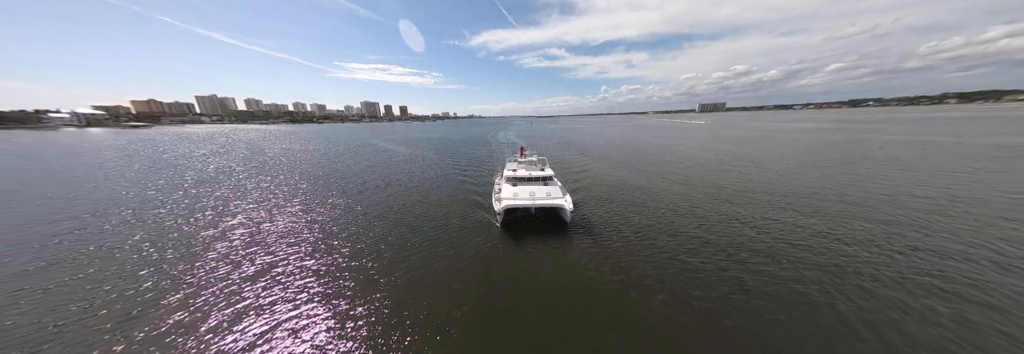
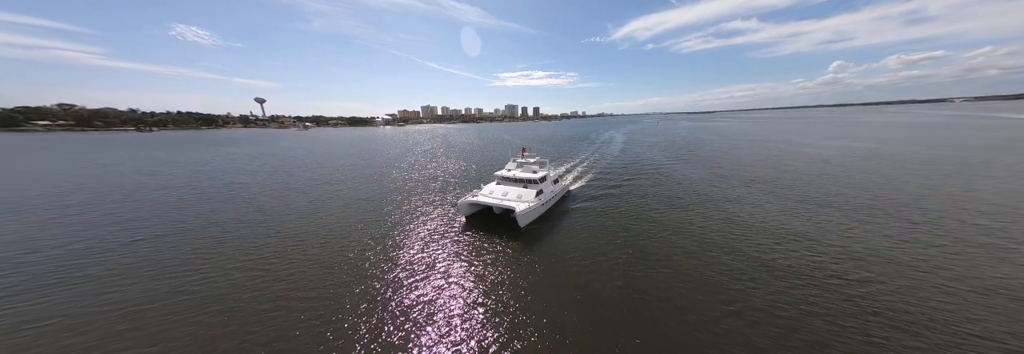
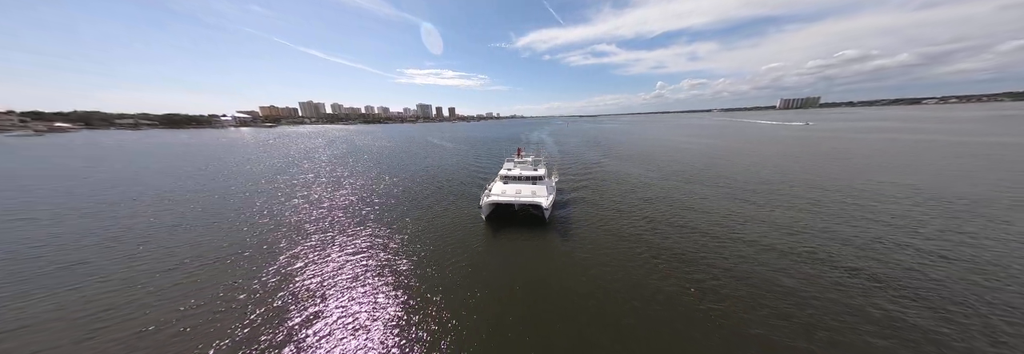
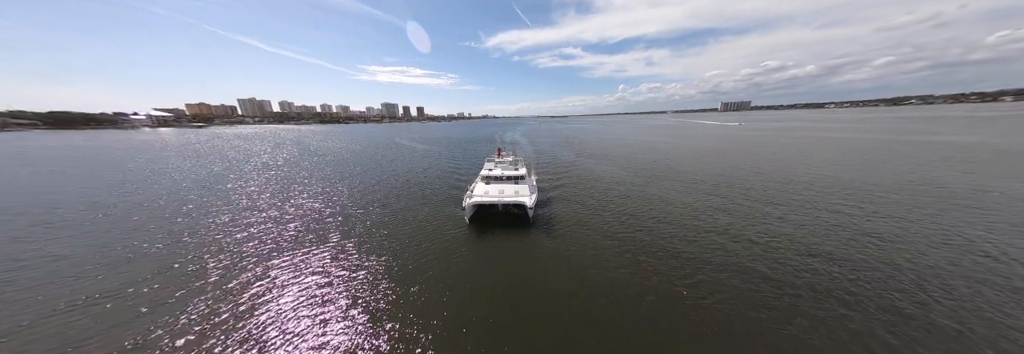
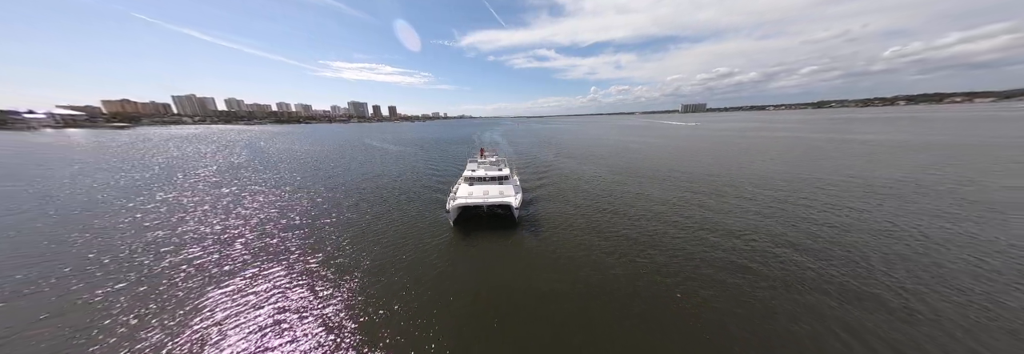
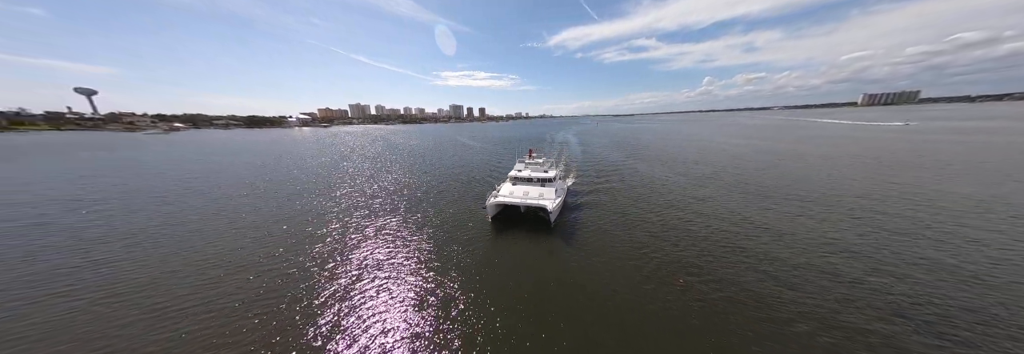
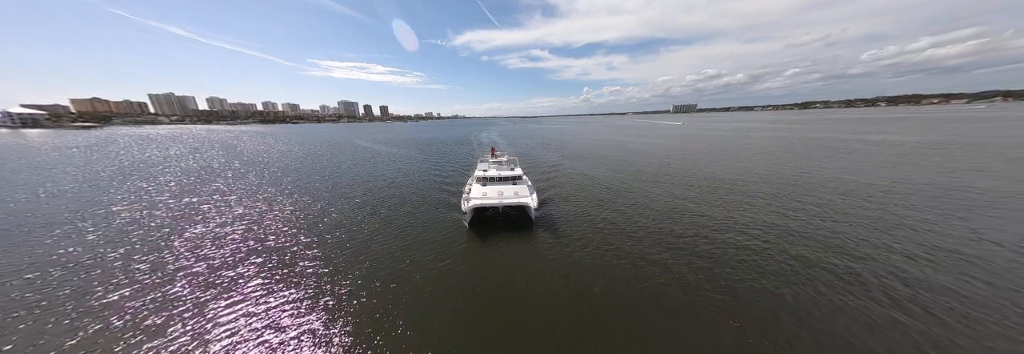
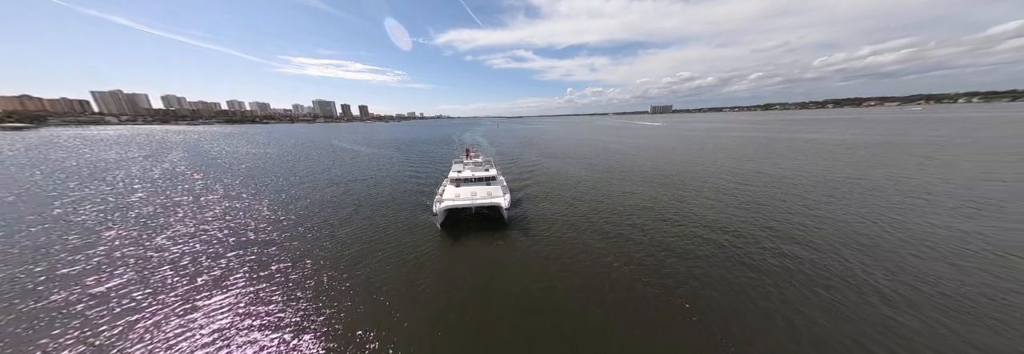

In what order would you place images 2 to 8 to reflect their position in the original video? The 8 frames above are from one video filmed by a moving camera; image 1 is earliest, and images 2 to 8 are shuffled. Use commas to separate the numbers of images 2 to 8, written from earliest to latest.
7, 8, 5, 4, 3, 6, 2
